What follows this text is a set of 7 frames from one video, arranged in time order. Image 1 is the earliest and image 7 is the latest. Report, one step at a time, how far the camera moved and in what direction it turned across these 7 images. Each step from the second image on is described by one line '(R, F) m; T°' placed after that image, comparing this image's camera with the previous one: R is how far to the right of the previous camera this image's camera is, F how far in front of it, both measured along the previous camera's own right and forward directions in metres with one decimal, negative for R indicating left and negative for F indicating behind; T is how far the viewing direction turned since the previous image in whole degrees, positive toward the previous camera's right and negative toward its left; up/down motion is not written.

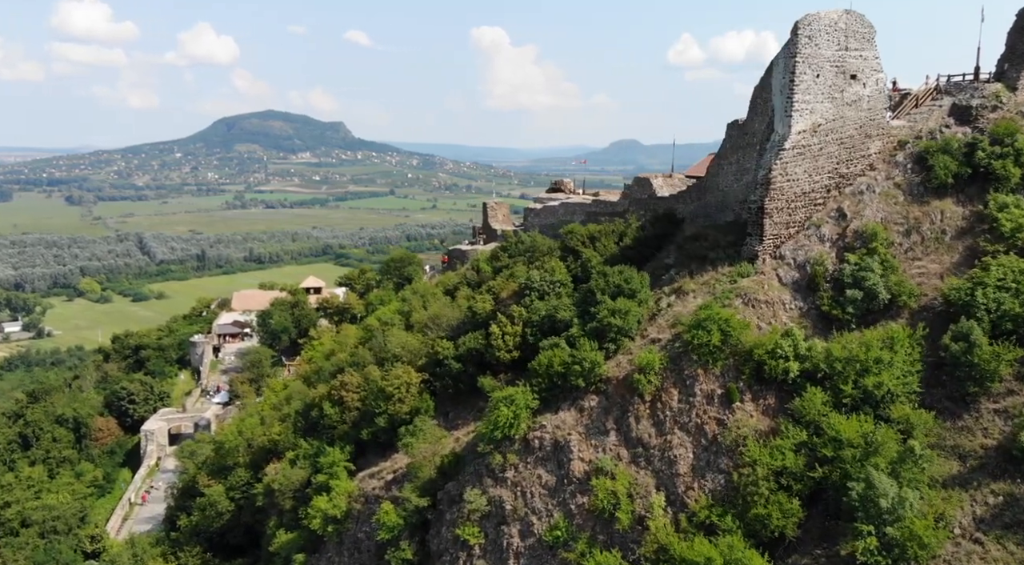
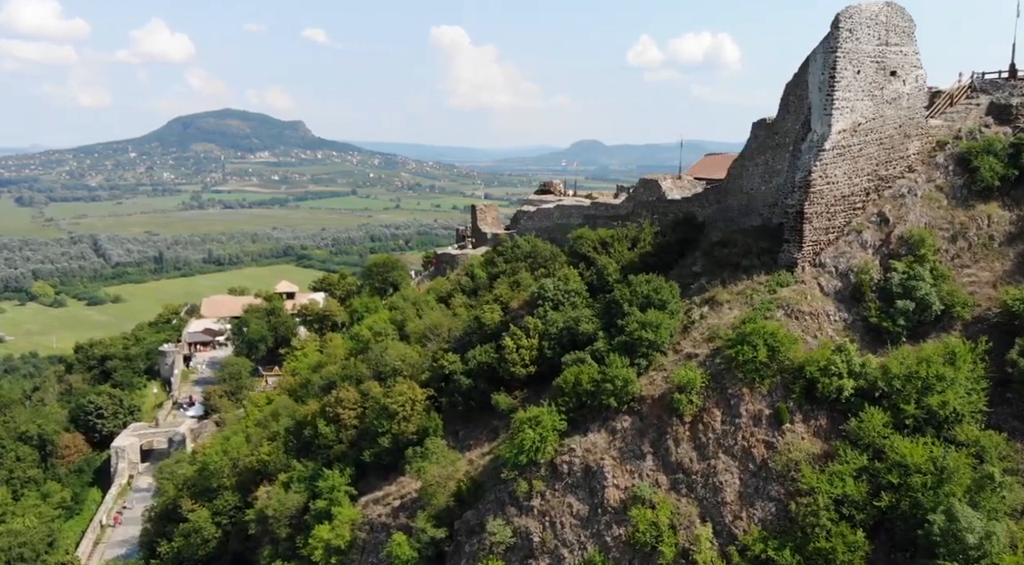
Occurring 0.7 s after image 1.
(-0.8, +0.9) m; +2°
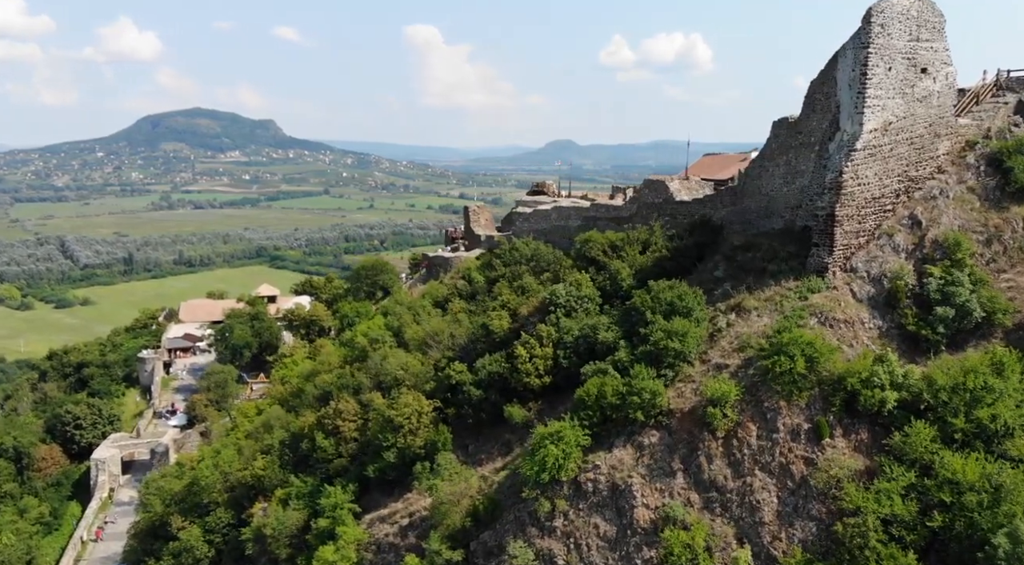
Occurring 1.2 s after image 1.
(-0.6, +0.6) m; +2°
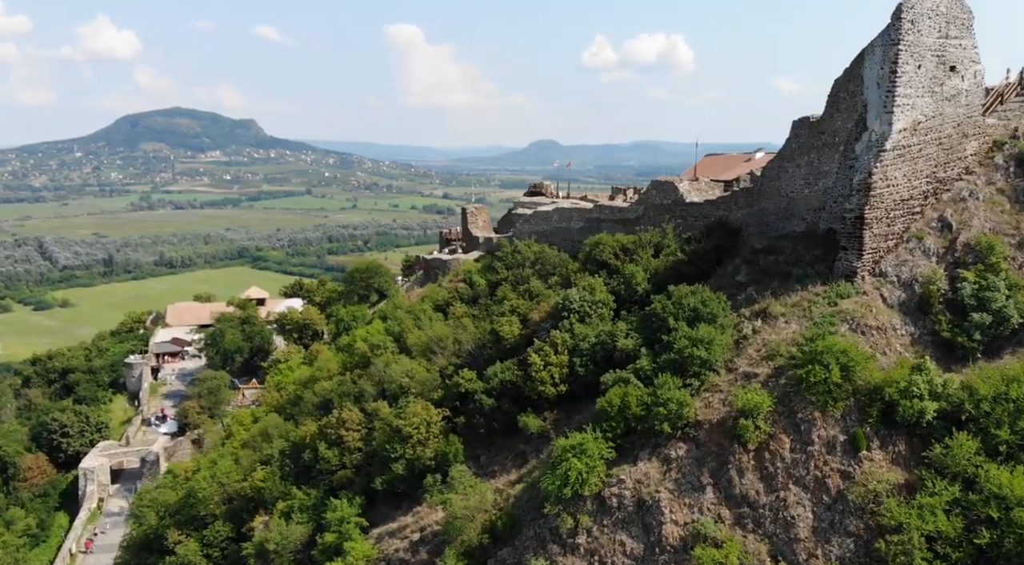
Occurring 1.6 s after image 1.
(-0.5, +0.4) m; +1°
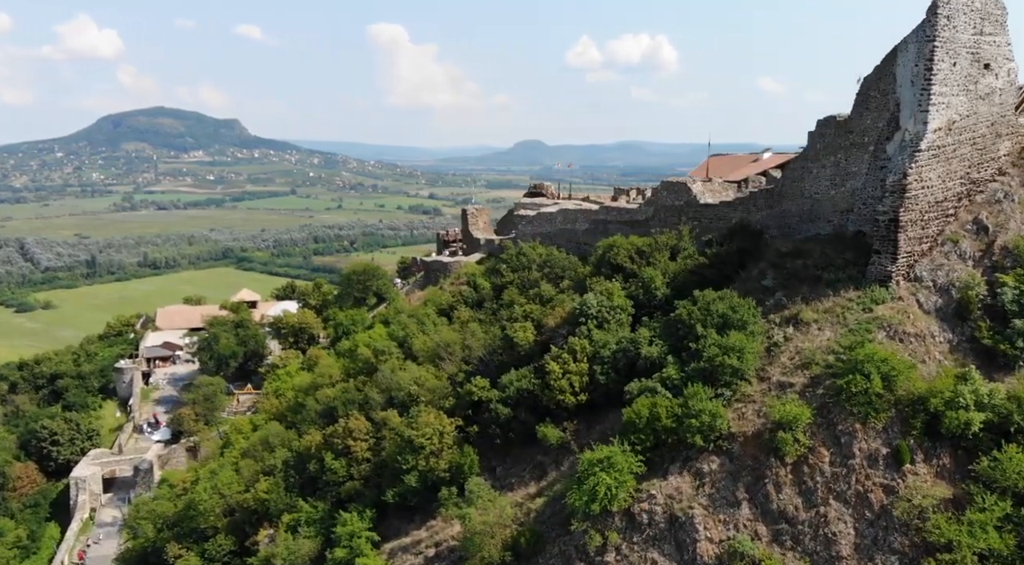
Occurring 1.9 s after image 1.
(-0.5, +0.4) m; +1°
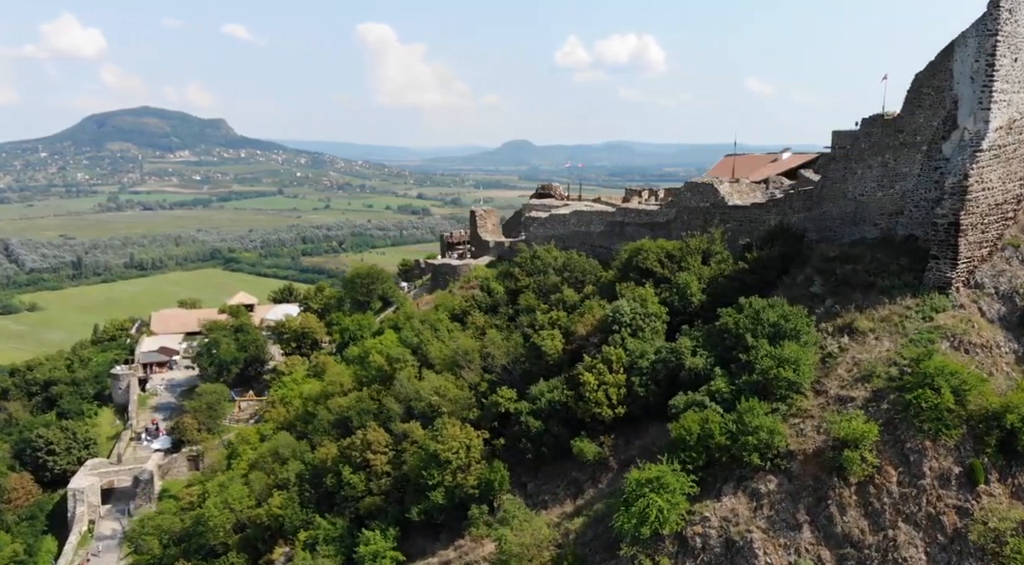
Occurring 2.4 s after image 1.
(-0.6, +0.6) m; +1°
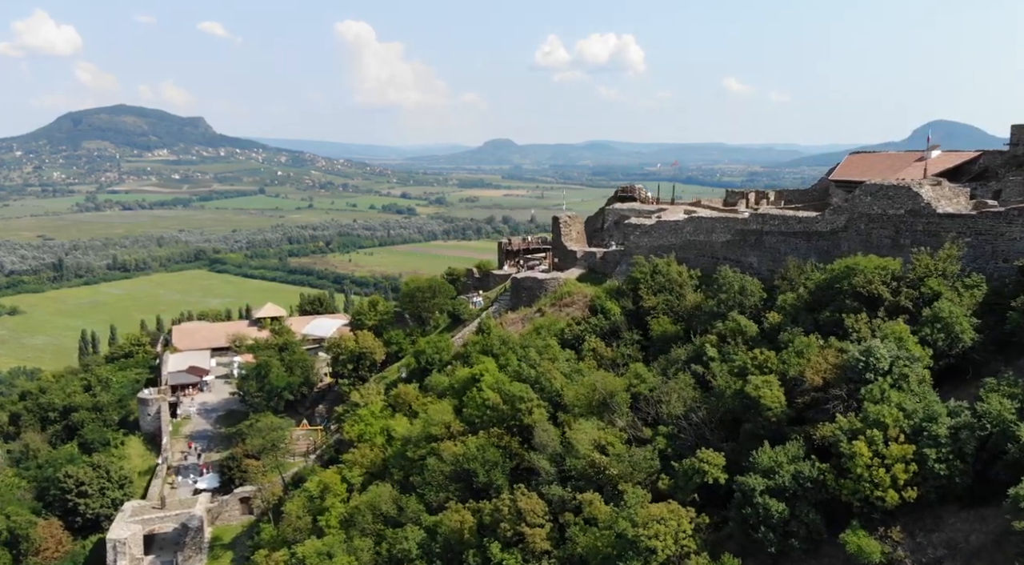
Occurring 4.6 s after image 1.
(-2.9, +2.7) m; +1°
